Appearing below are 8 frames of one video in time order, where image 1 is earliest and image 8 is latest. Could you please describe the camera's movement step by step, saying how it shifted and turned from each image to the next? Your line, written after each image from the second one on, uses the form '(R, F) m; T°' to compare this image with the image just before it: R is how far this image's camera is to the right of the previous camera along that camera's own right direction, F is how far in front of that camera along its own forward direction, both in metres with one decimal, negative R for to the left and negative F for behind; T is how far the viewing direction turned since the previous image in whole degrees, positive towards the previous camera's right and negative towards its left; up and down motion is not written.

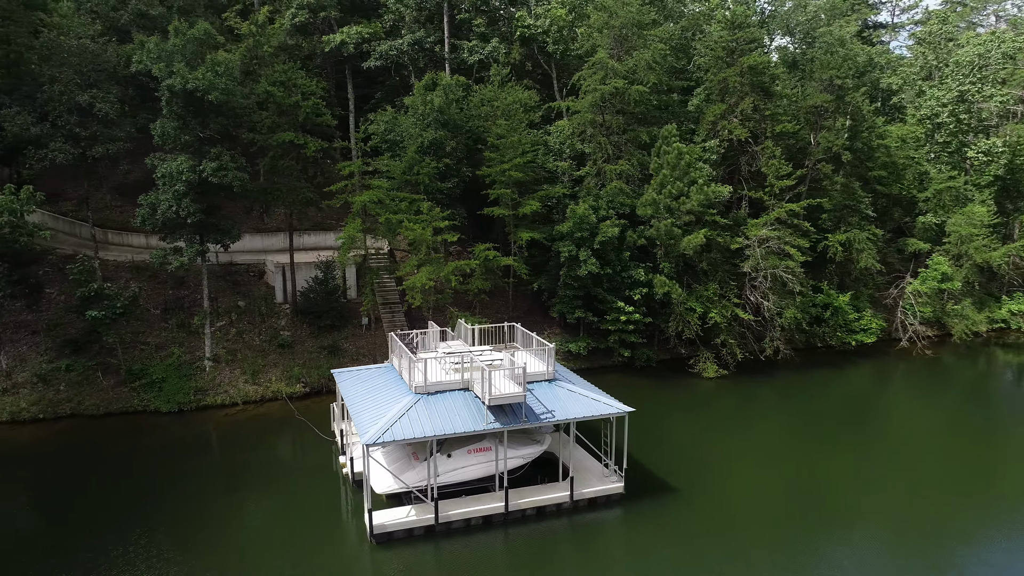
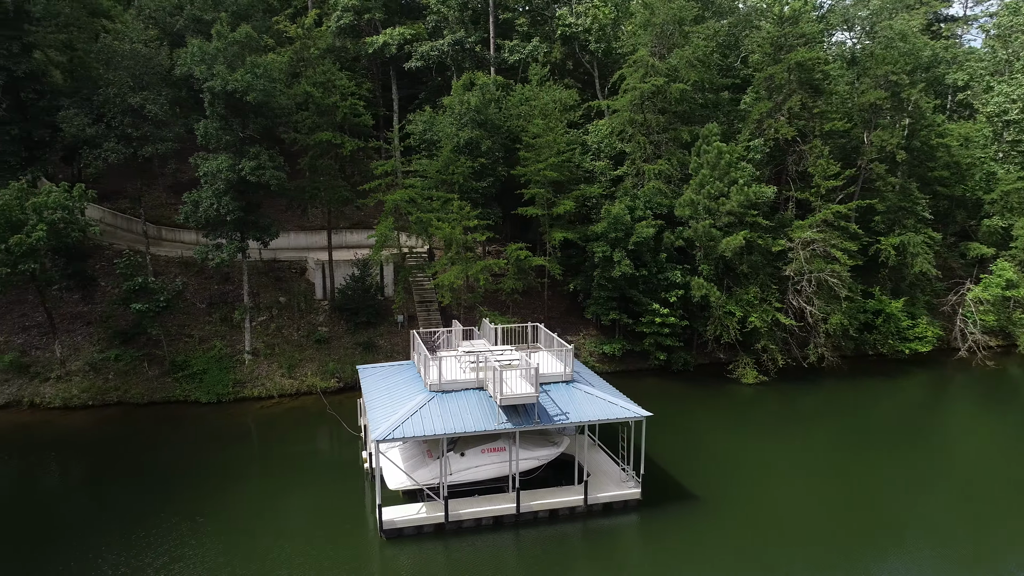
(+0.2, +0.3) m; -4°
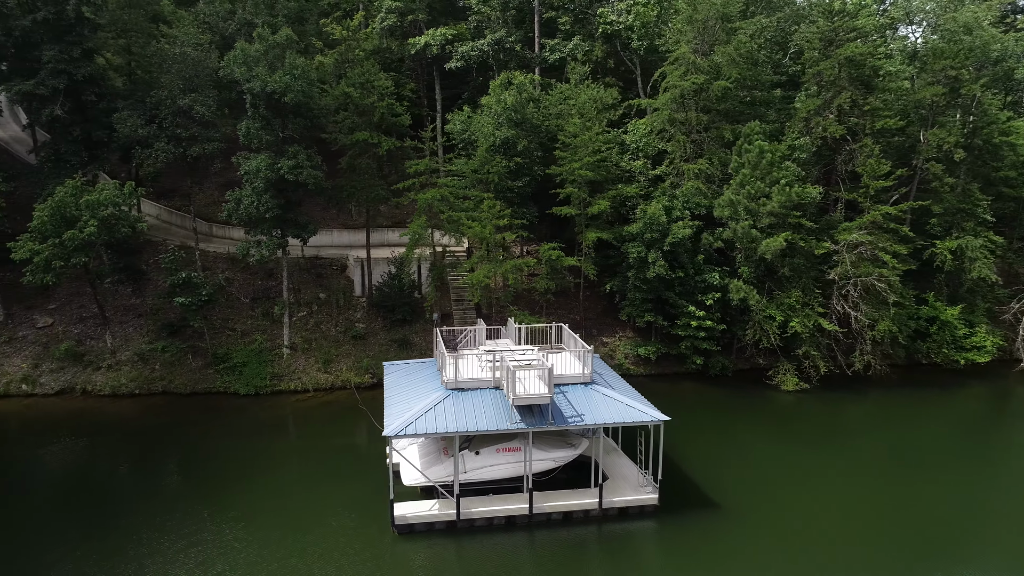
(+0.2, +0.2) m; -4°
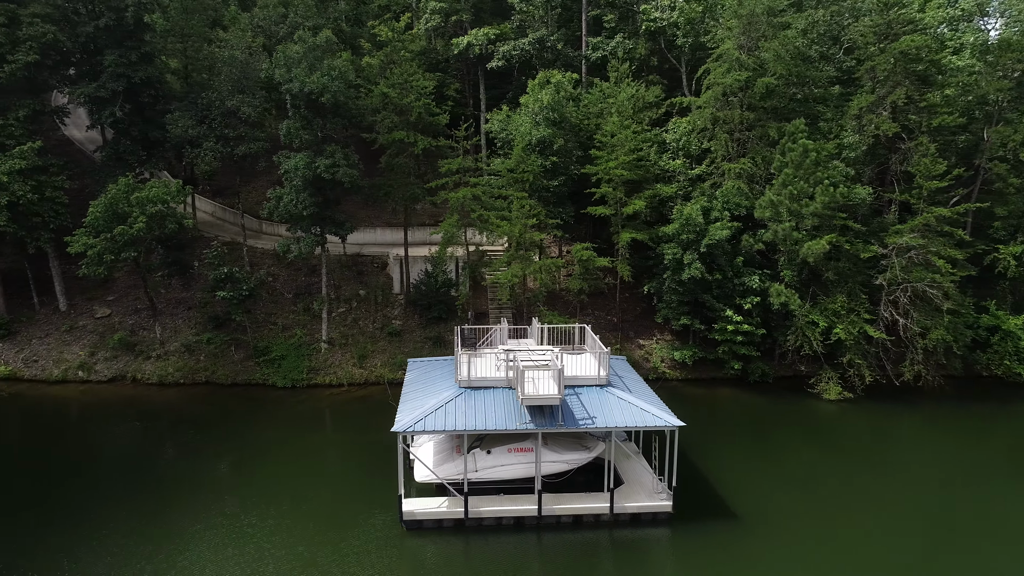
(+0.3, +0.2) m; -4°
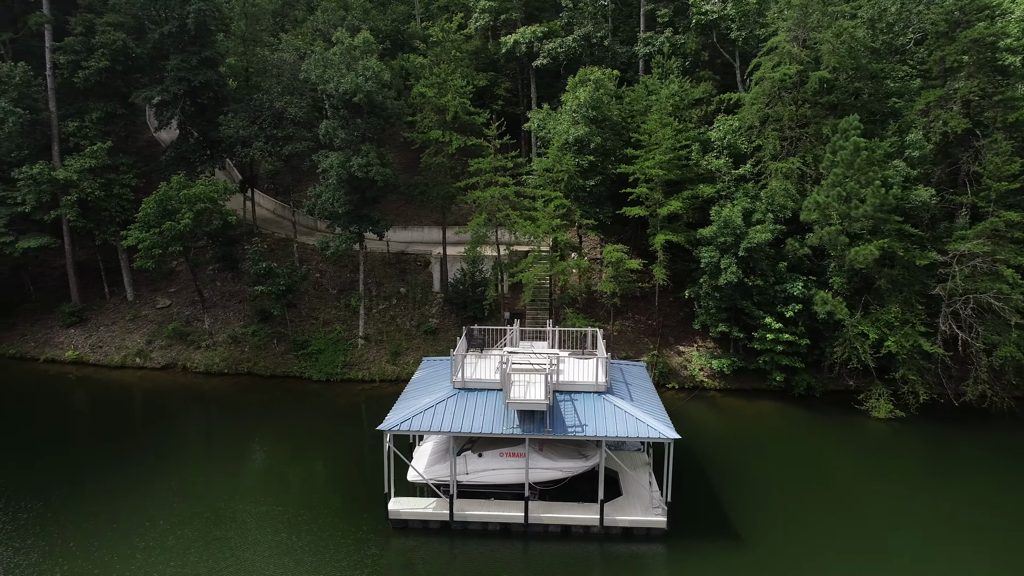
(+0.8, +0.5) m; -5°
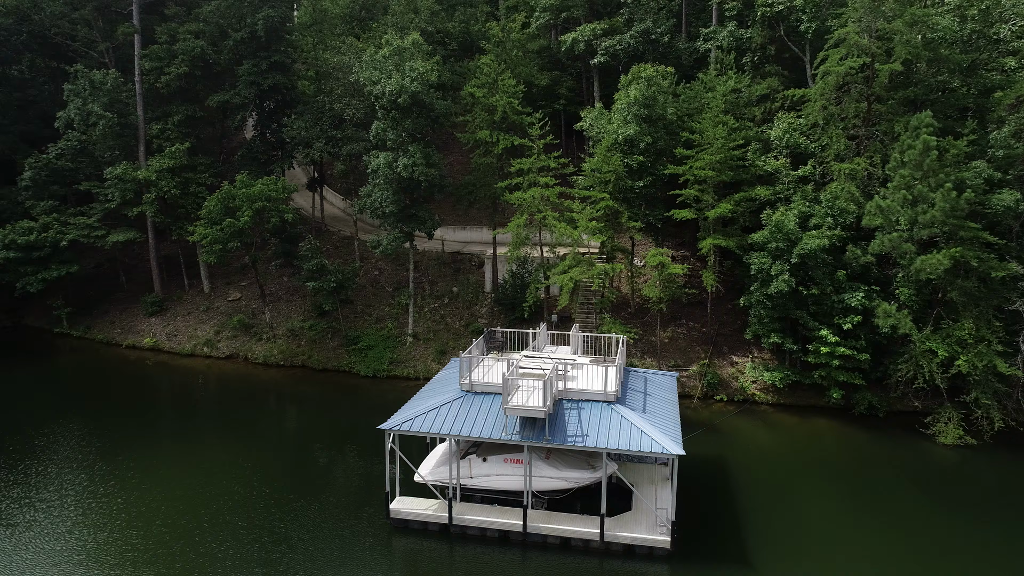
(+0.7, +0.3) m; -6°
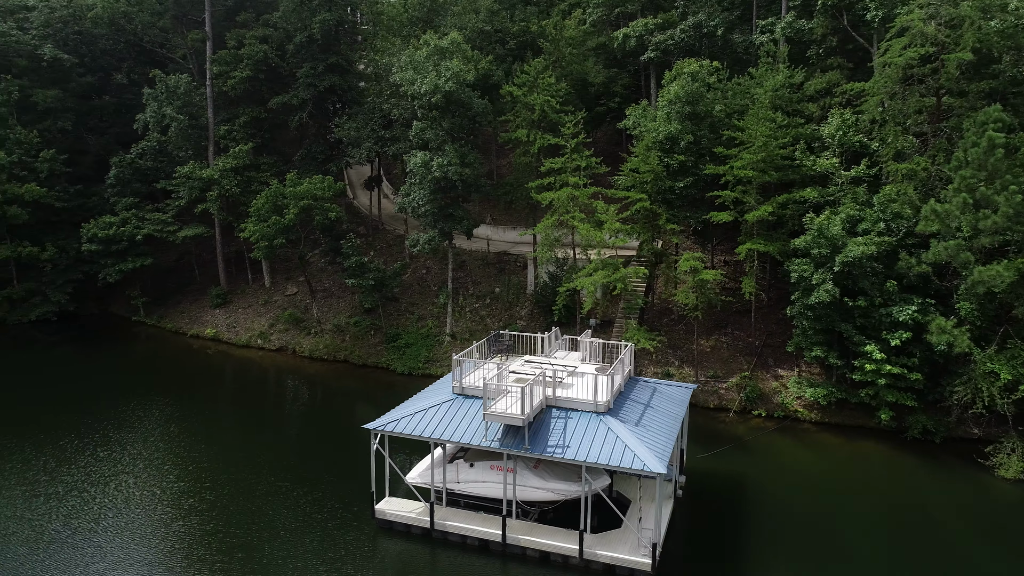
(+1.1, +0.4) m; -6°
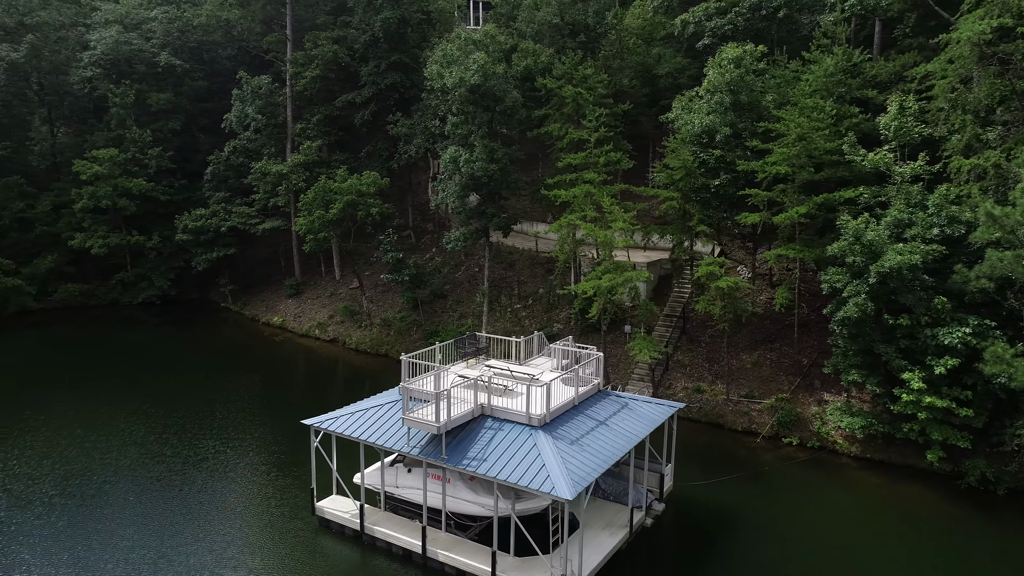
(+2.6, +1.0) m; -9°
